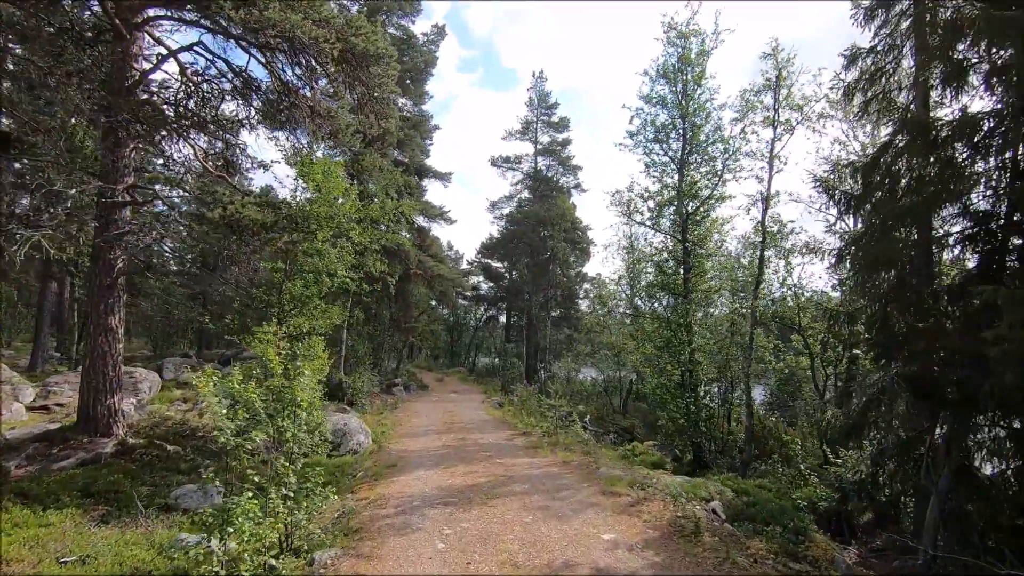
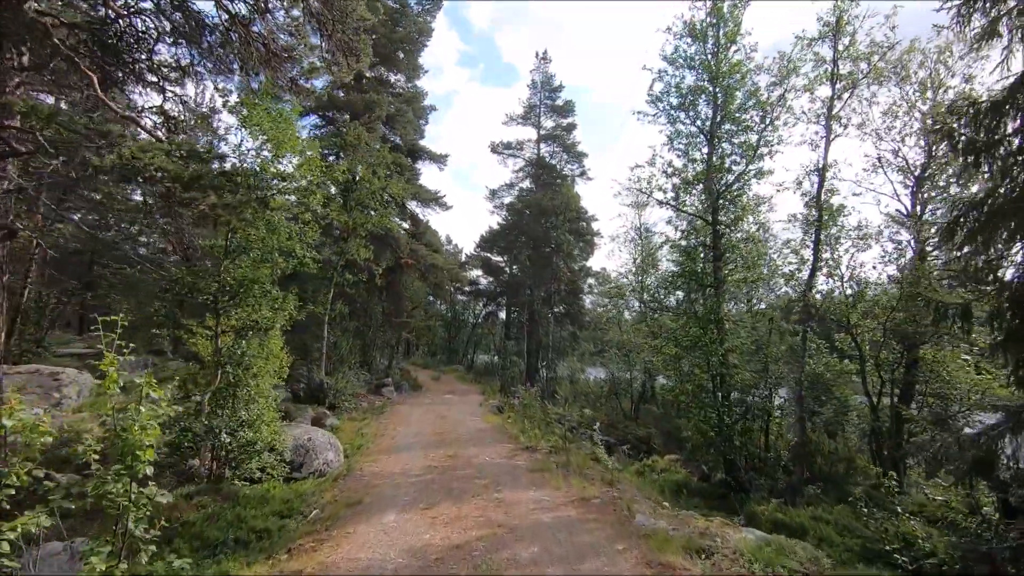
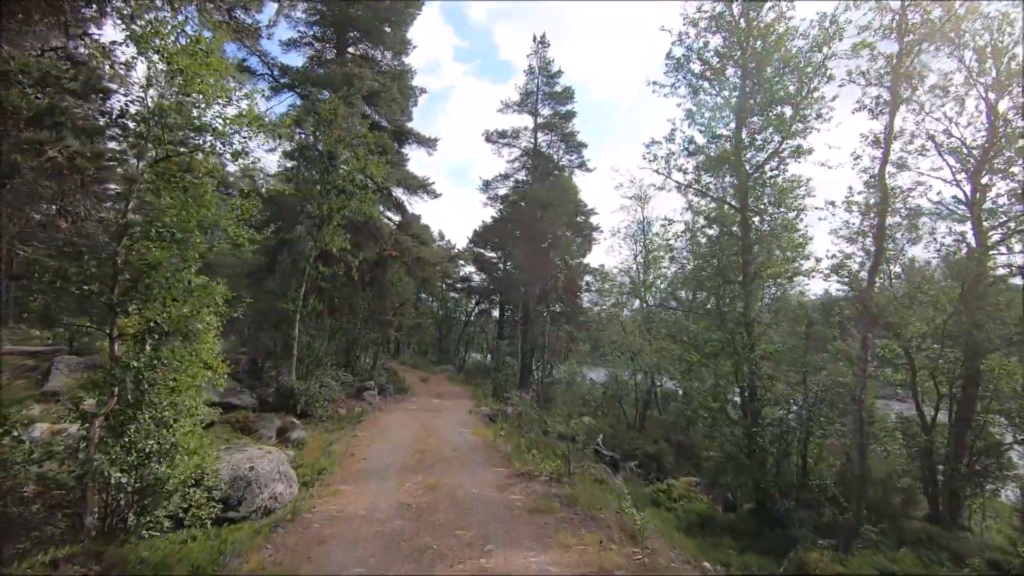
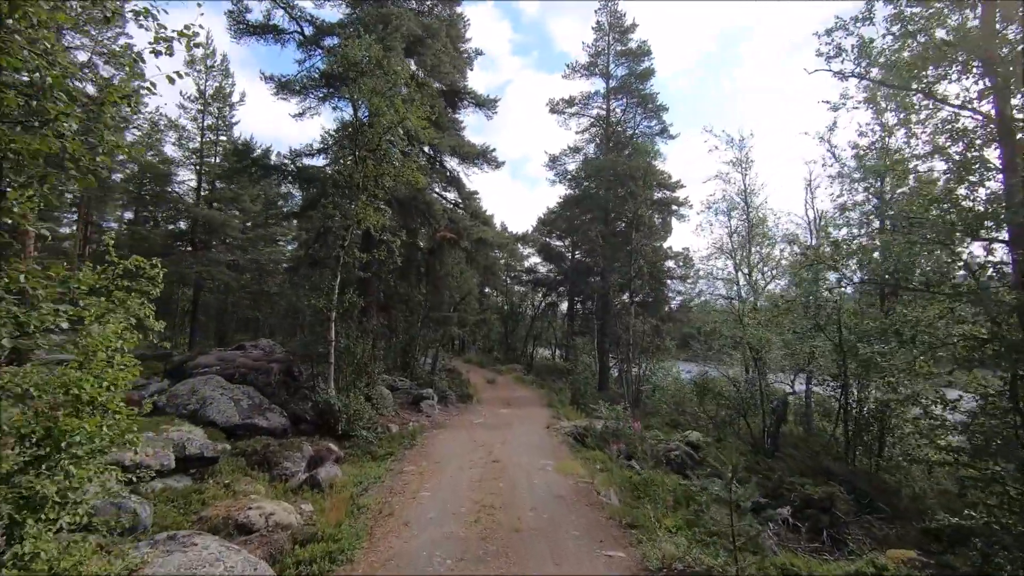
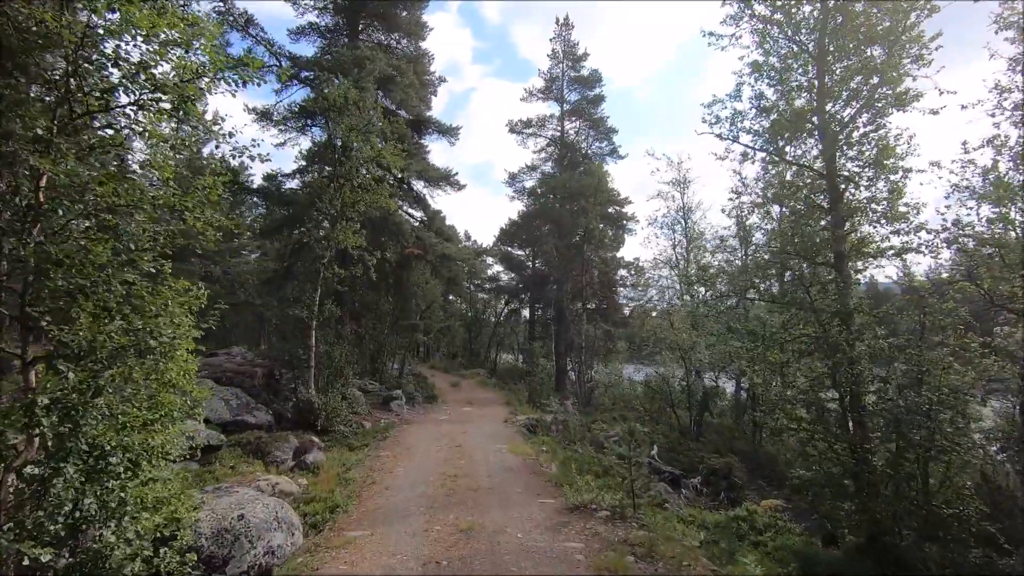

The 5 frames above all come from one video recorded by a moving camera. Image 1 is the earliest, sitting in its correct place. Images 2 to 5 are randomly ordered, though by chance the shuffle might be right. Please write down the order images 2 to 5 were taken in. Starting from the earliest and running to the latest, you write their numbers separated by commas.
2, 3, 5, 4
